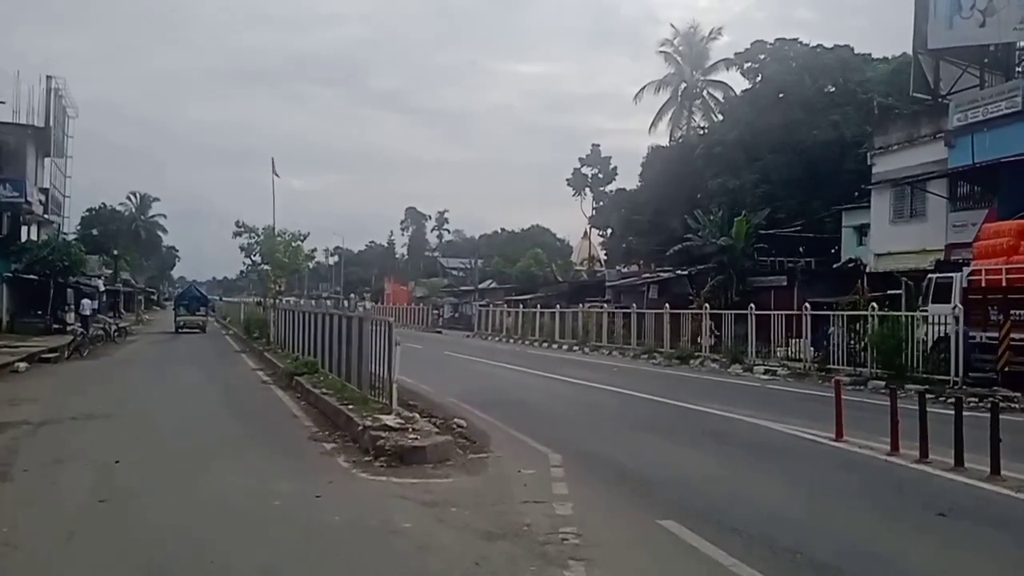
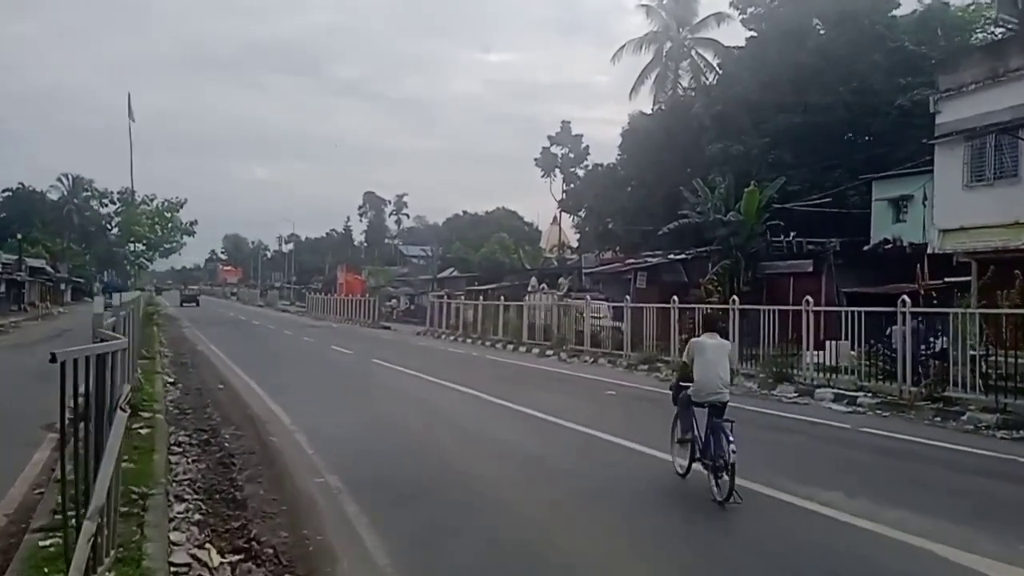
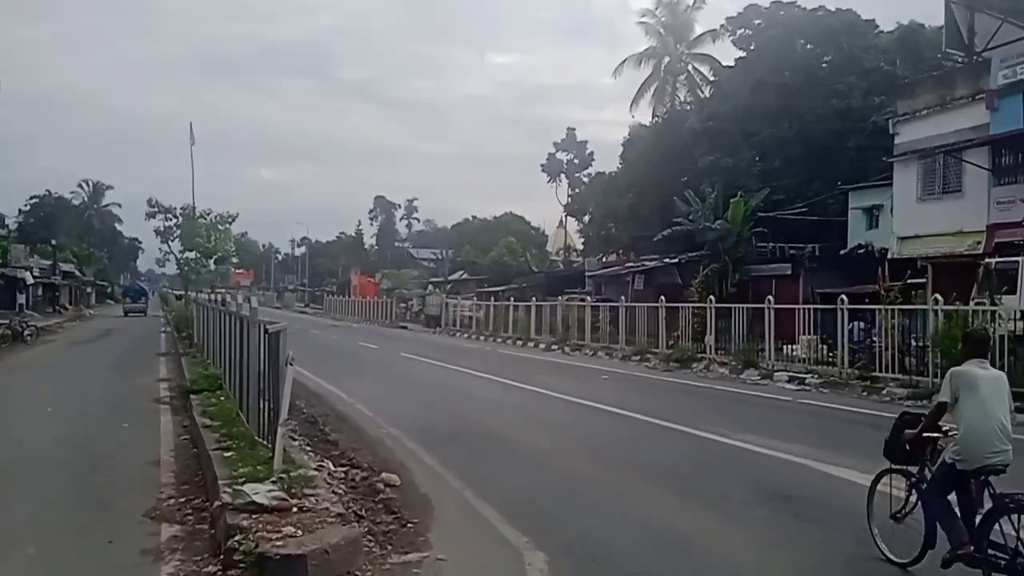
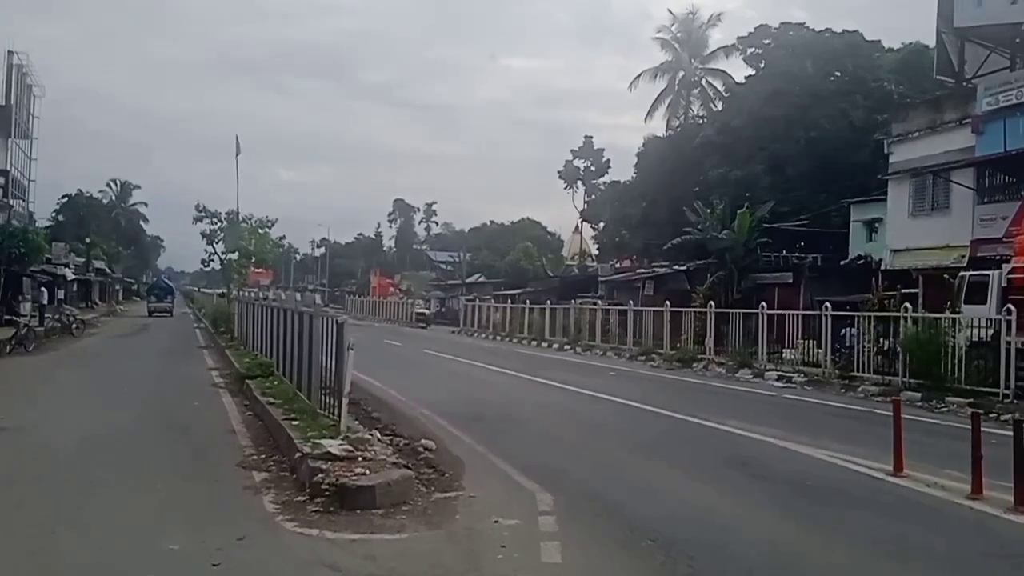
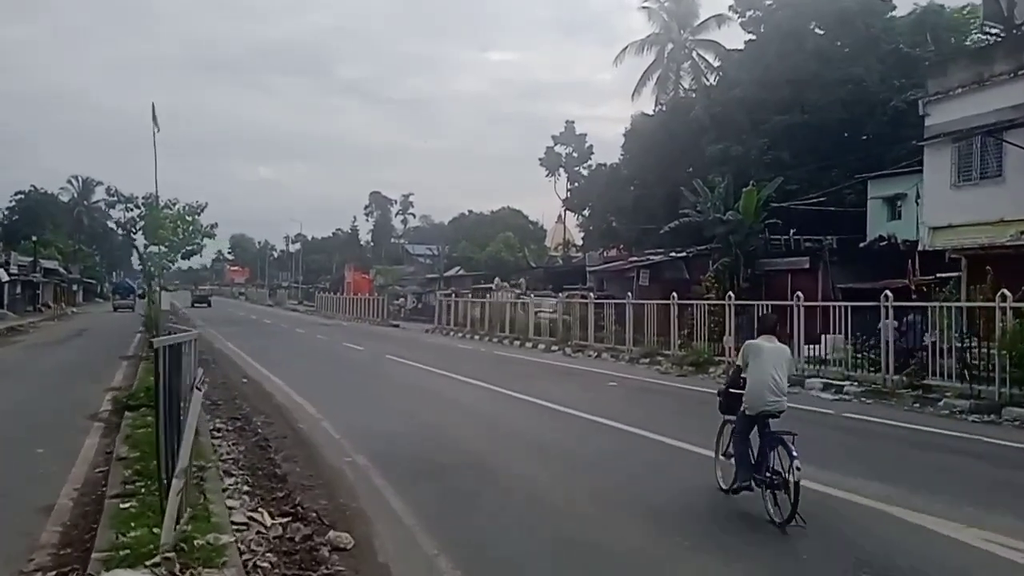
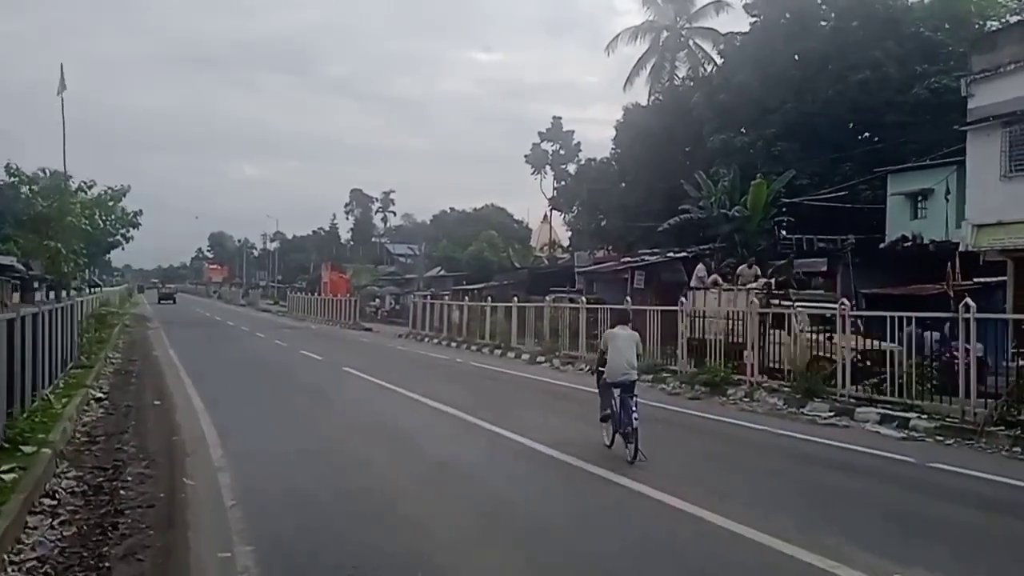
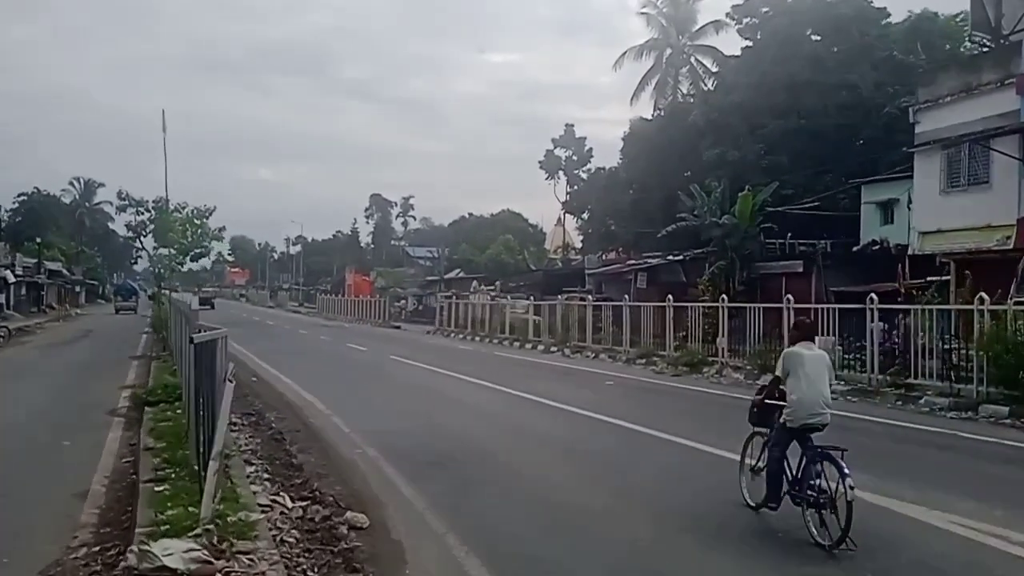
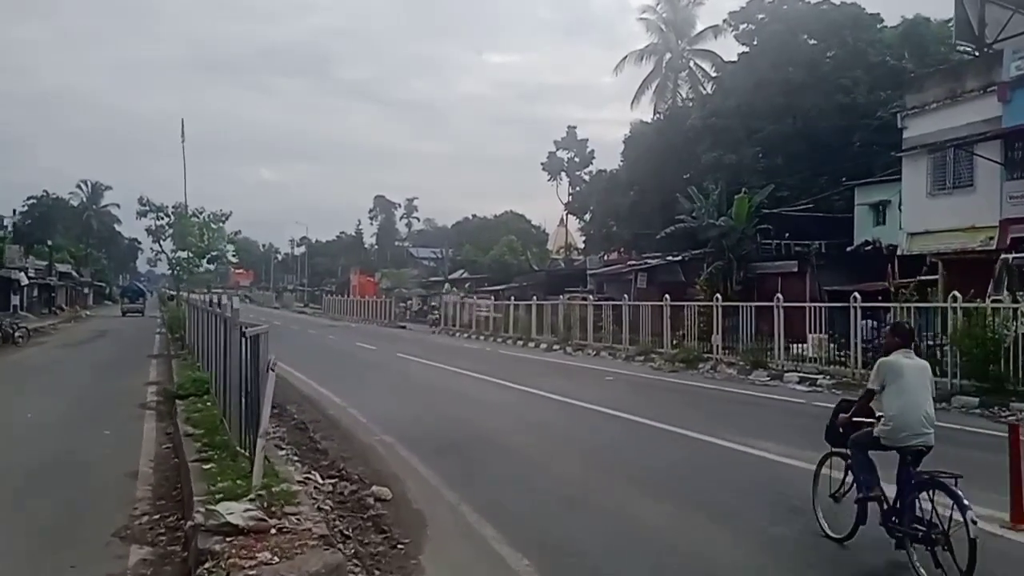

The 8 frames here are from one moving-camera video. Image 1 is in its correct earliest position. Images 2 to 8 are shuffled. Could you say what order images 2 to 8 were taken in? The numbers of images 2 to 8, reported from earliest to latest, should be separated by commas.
4, 3, 8, 7, 5, 2, 6
